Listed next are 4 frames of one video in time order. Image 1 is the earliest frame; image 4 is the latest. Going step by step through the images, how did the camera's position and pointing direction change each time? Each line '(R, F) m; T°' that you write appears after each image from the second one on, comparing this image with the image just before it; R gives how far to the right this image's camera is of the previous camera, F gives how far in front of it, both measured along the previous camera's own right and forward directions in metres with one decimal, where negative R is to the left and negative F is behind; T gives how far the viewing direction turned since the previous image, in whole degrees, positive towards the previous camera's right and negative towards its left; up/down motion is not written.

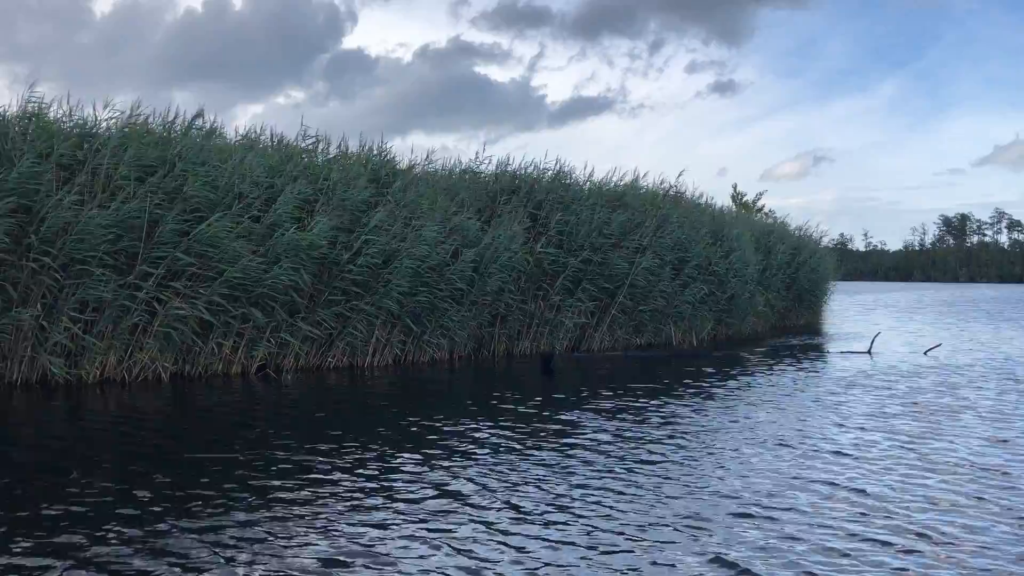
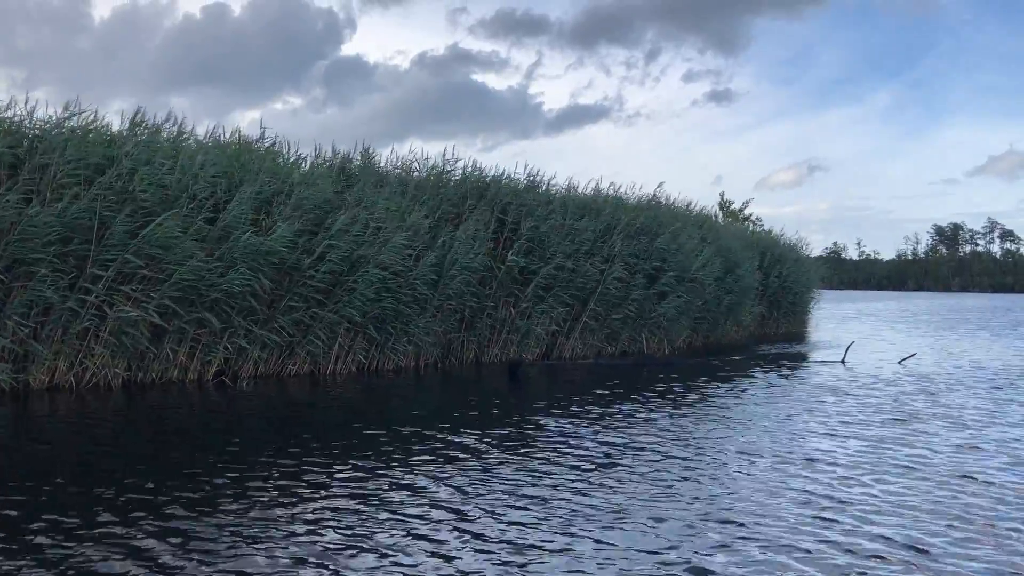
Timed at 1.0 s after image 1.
(+0.6, +0.3) m; 0°
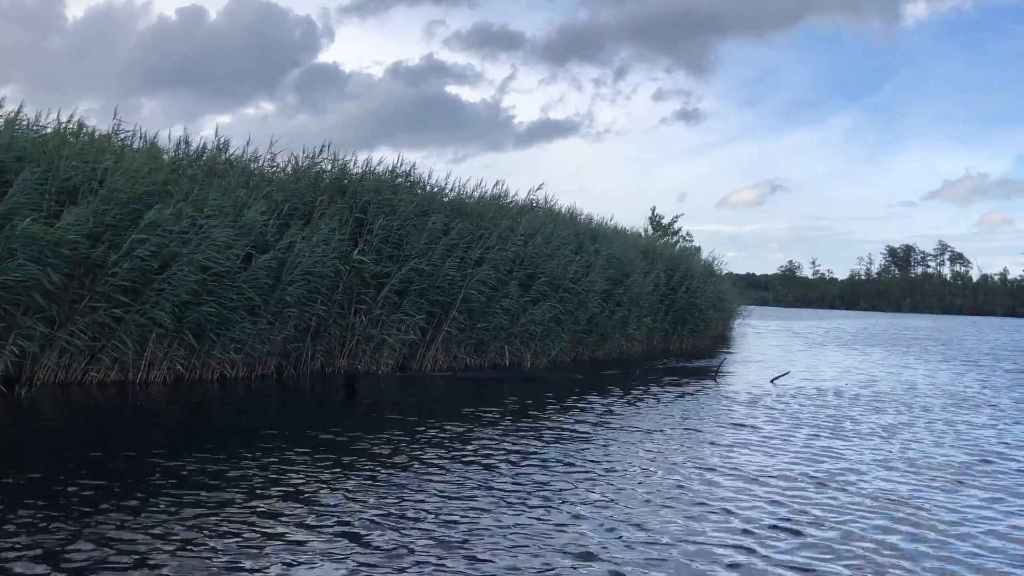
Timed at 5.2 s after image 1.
(+2.3, +0.9) m; +2°
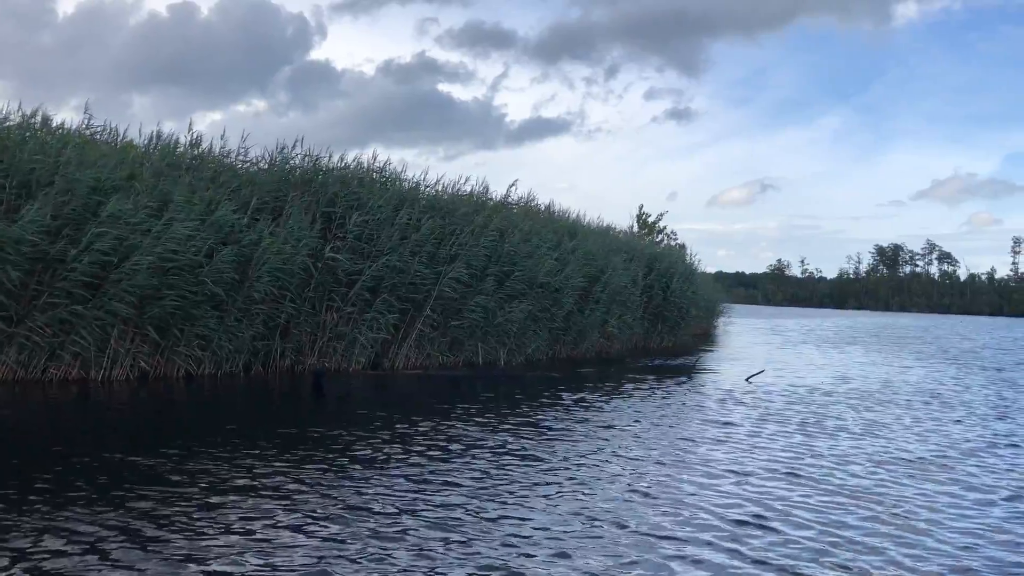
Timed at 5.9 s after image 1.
(+0.4, +0.2) m; +1°
